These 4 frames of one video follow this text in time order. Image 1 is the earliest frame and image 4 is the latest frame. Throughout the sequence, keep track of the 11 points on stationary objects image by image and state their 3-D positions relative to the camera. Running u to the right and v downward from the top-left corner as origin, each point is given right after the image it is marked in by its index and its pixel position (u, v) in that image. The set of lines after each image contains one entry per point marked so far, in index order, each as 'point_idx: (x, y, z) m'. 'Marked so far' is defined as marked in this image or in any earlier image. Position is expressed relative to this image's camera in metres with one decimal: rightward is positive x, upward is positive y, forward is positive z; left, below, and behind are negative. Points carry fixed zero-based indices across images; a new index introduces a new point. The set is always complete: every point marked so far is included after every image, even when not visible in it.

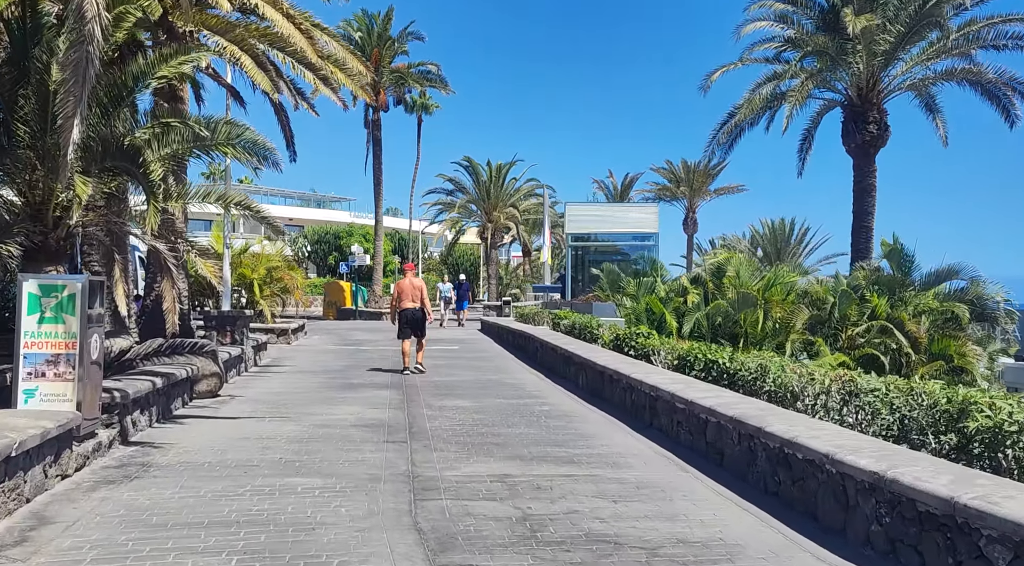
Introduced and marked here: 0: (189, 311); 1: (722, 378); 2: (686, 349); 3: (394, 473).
0: (-4.8, -0.4, +12.7) m
1: (+2.1, -1.0, +8.6) m
2: (+2.0, -0.8, +9.9) m
3: (-0.9, -1.5, +6.6) m
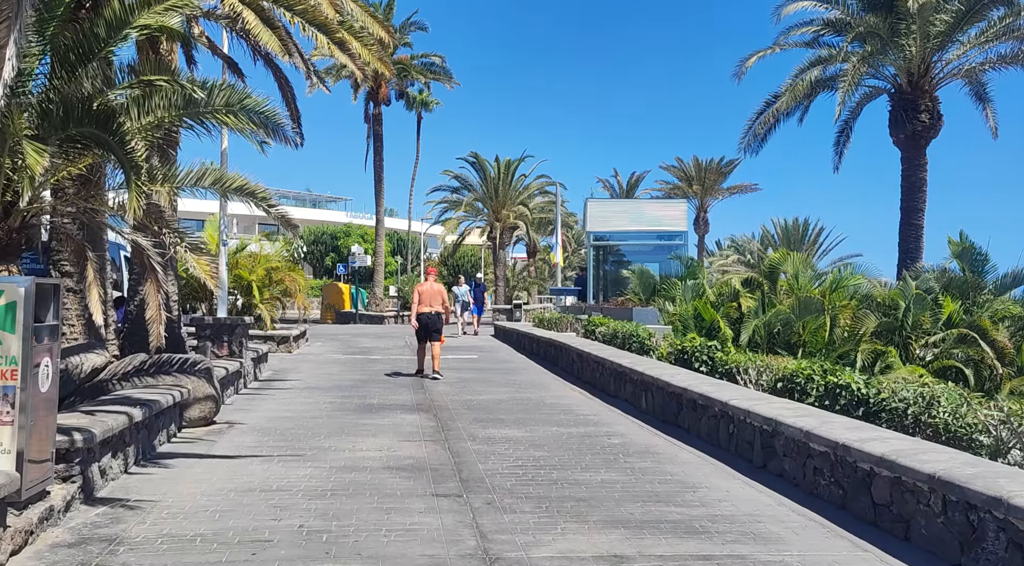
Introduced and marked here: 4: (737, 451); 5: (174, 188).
0: (-4.3, -0.4, +10.8) m
1: (+2.7, -1.0, +6.7) m
2: (+2.7, -0.8, +8.1) m
3: (-0.3, -1.5, +4.7) m
4: (+1.9, -1.5, +7.3) m
5: (-3.3, +0.9, +8.2) m
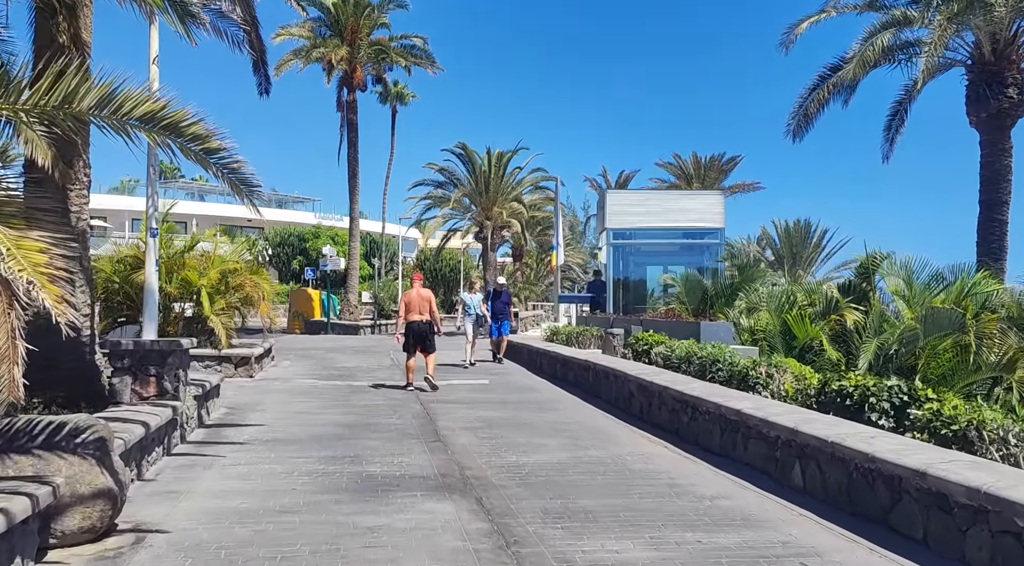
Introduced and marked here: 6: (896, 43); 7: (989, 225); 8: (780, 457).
0: (-3.6, -0.5, +7.1) m
1: (+3.5, -1.0, +3.3) m
2: (+3.4, -0.9, +4.6) m
3: (+0.6, -1.5, +1.1) m
4: (+2.7, -1.5, +3.8) m
5: (-2.6, +0.9, +4.5) m
6: (+7.9, +5.0, +17.5) m
7: (+10.1, +1.2, +17.9) m
8: (+2.1, -1.4, +6.7) m
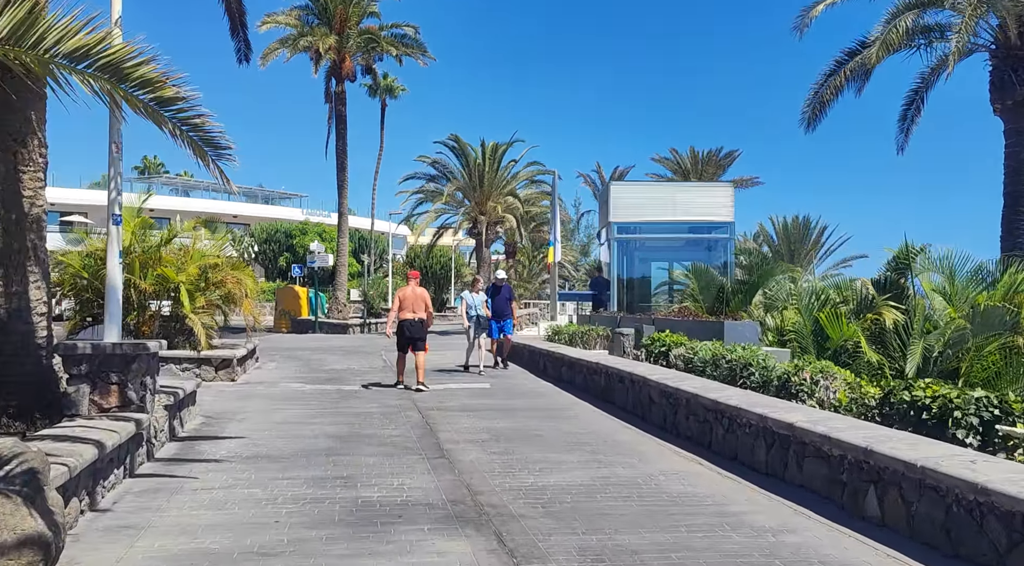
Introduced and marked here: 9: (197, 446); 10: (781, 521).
0: (-3.5, -0.4, +6.0) m
1: (+3.7, -1.0, +2.3) m
2: (+3.5, -0.8, +3.6) m
3: (+0.8, -1.5, +0.1) m
4: (+2.9, -1.5, +2.8) m
5: (-2.4, +0.9, +3.4) m
6: (+7.9, +5.0, +16.6) m
7: (+10.1, +1.3, +17.0) m
8: (+2.3, -1.3, +5.7) m
9: (-3.0, -1.5, +8.0) m
10: (+1.7, -1.5, +5.5) m
